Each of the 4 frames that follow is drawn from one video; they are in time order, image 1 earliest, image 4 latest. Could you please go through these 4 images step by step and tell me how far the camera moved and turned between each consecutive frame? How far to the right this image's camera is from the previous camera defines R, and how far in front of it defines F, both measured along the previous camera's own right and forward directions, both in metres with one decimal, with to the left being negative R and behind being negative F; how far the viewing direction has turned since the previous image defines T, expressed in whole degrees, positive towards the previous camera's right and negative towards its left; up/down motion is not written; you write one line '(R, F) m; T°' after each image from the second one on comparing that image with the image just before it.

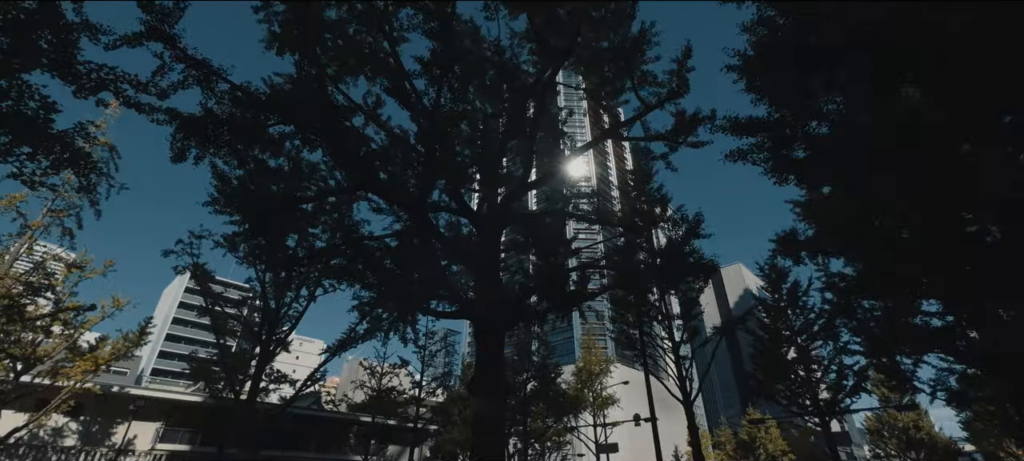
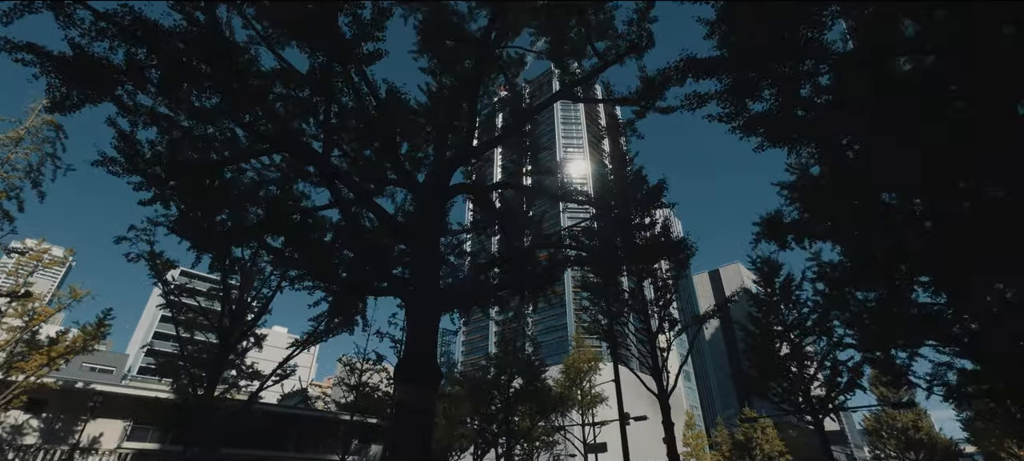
(+0.9, +0.6) m; 0°
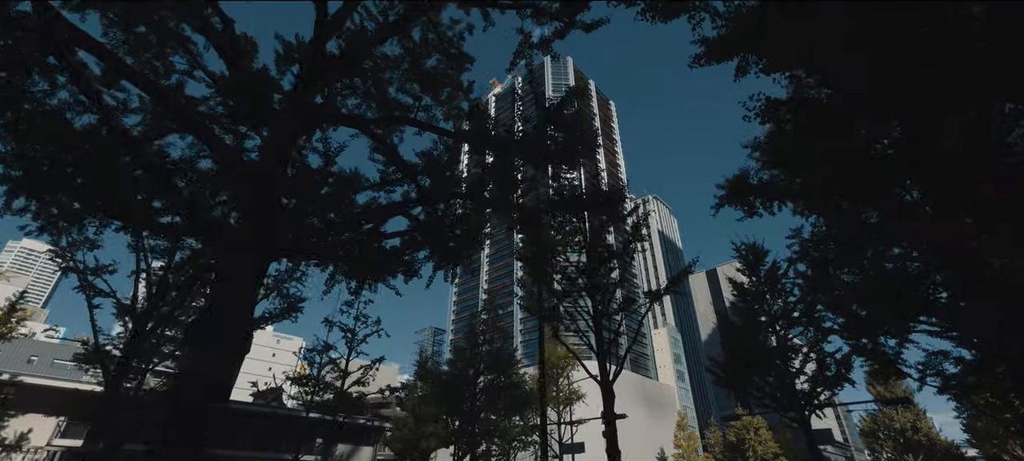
(+1.6, +1.1) m; 0°
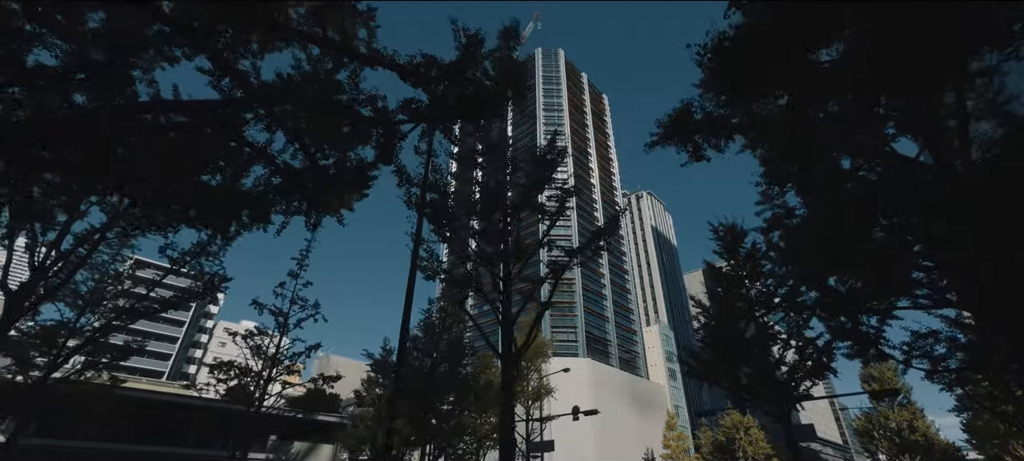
(+1.8, +1.3) m; 0°
